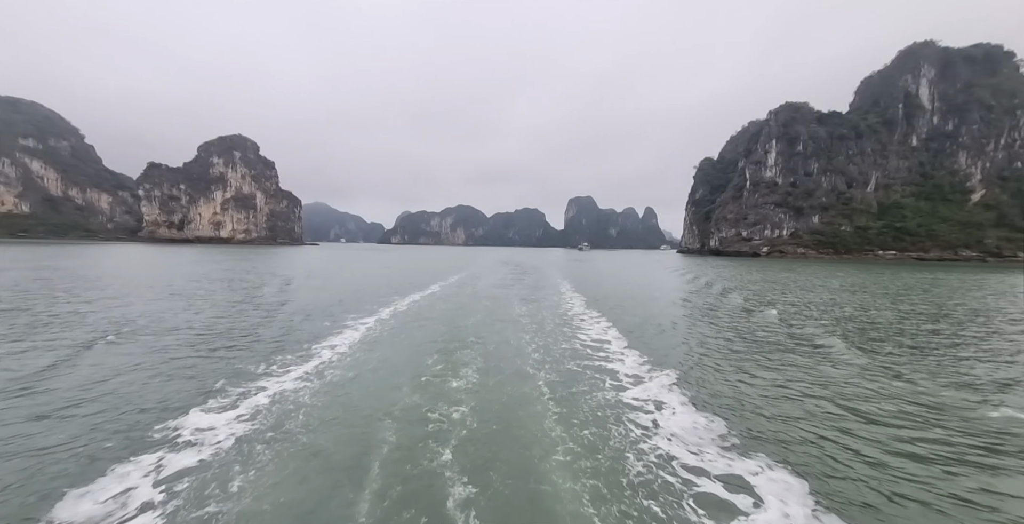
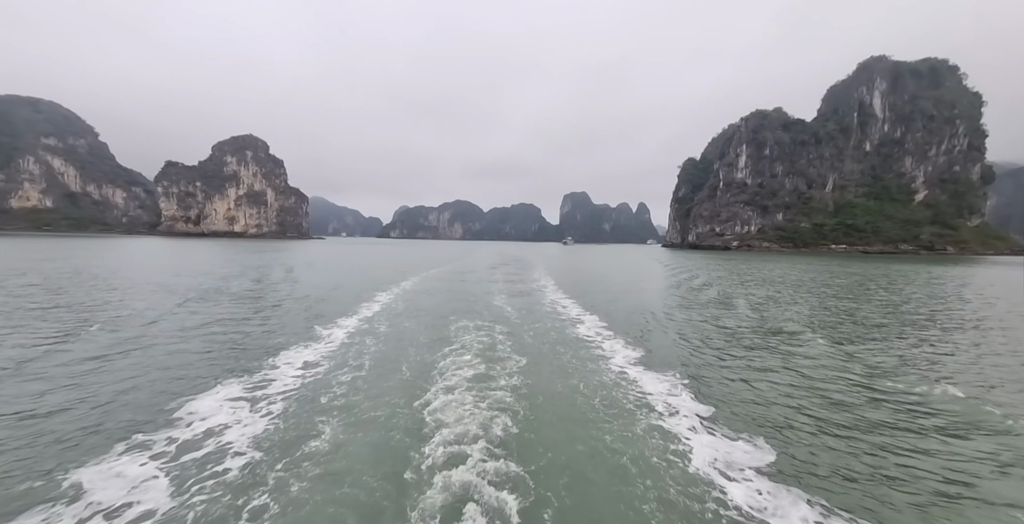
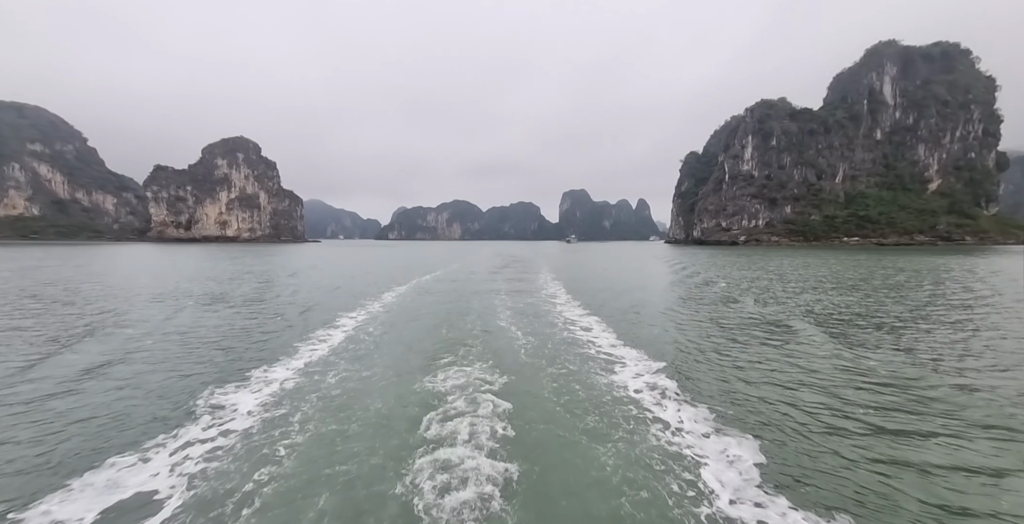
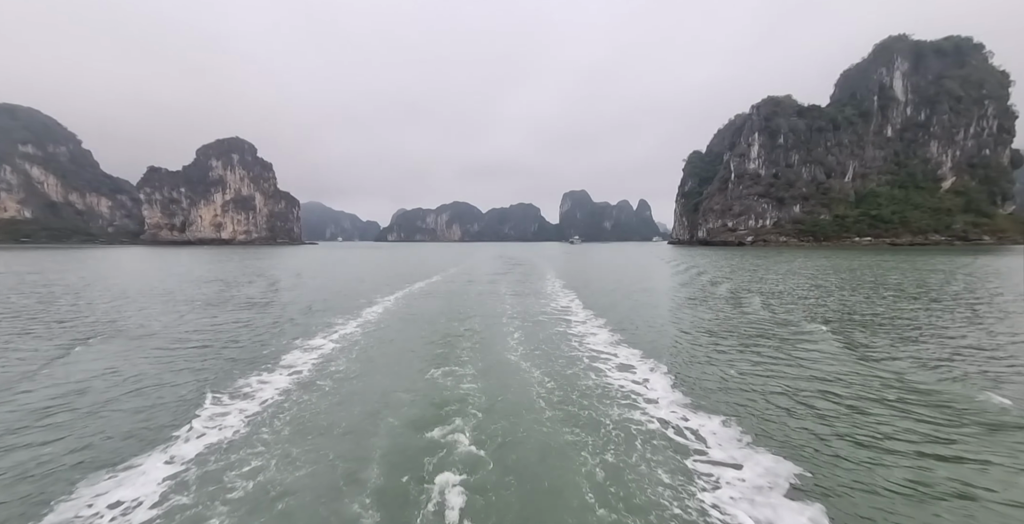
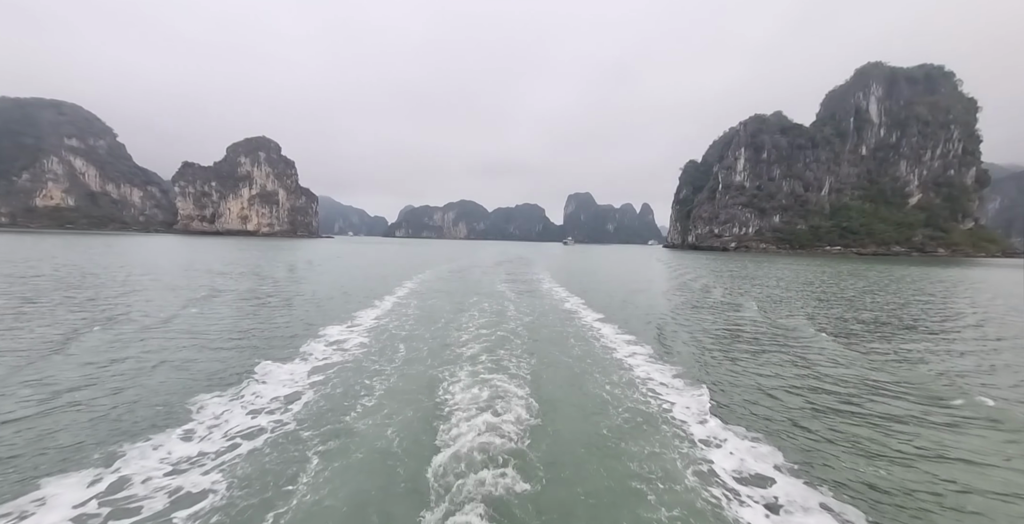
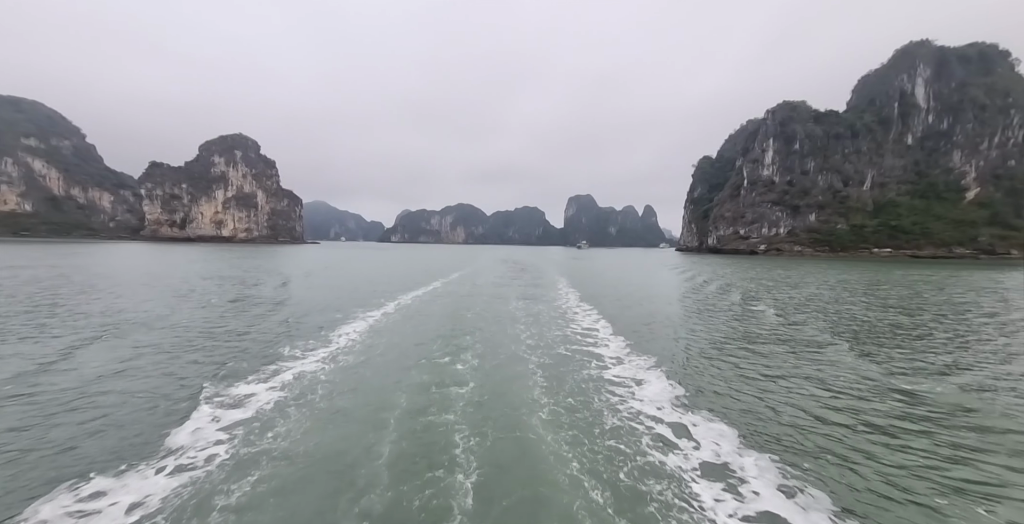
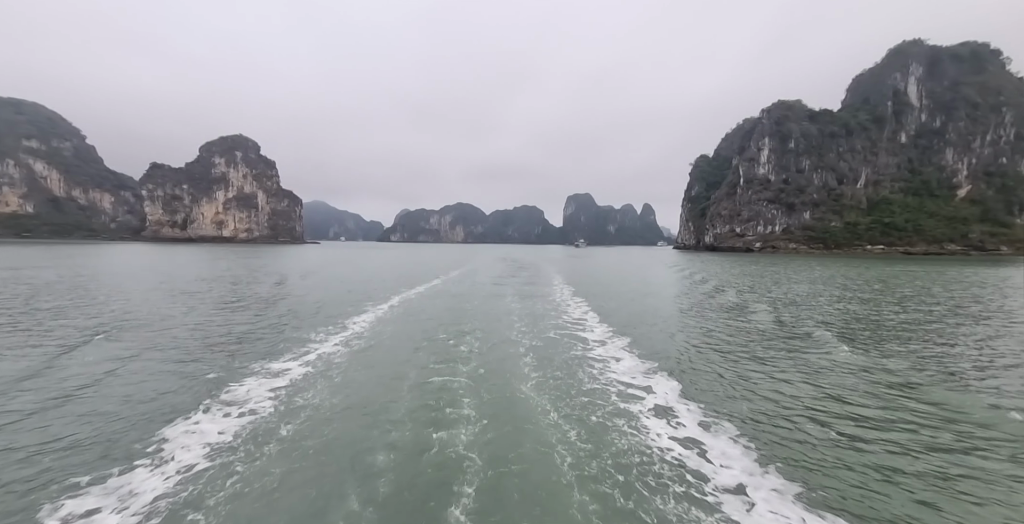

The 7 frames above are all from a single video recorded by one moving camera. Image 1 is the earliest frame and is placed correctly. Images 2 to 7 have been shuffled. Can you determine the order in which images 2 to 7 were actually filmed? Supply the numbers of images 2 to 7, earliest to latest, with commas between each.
6, 7, 4, 3, 2, 5
